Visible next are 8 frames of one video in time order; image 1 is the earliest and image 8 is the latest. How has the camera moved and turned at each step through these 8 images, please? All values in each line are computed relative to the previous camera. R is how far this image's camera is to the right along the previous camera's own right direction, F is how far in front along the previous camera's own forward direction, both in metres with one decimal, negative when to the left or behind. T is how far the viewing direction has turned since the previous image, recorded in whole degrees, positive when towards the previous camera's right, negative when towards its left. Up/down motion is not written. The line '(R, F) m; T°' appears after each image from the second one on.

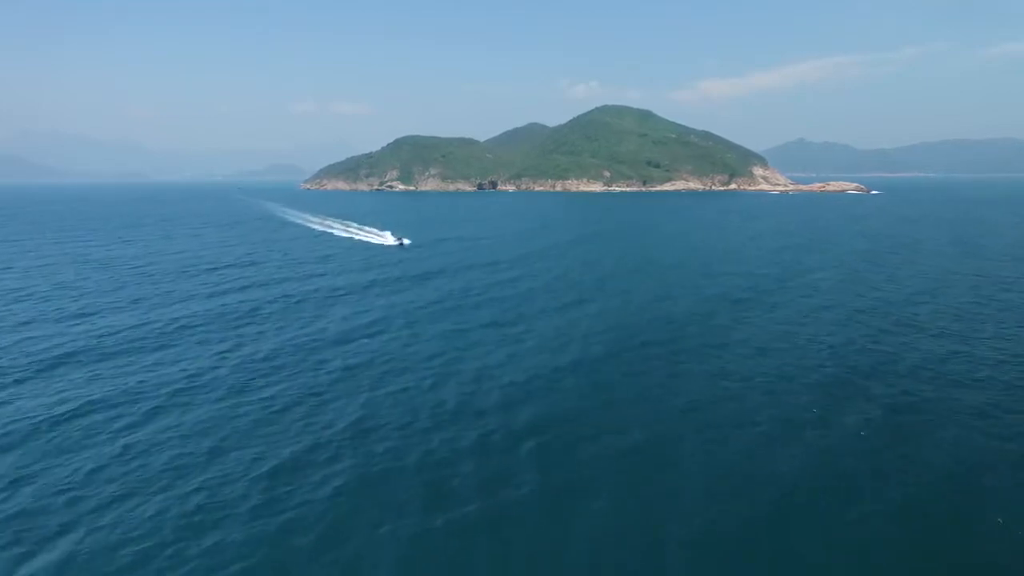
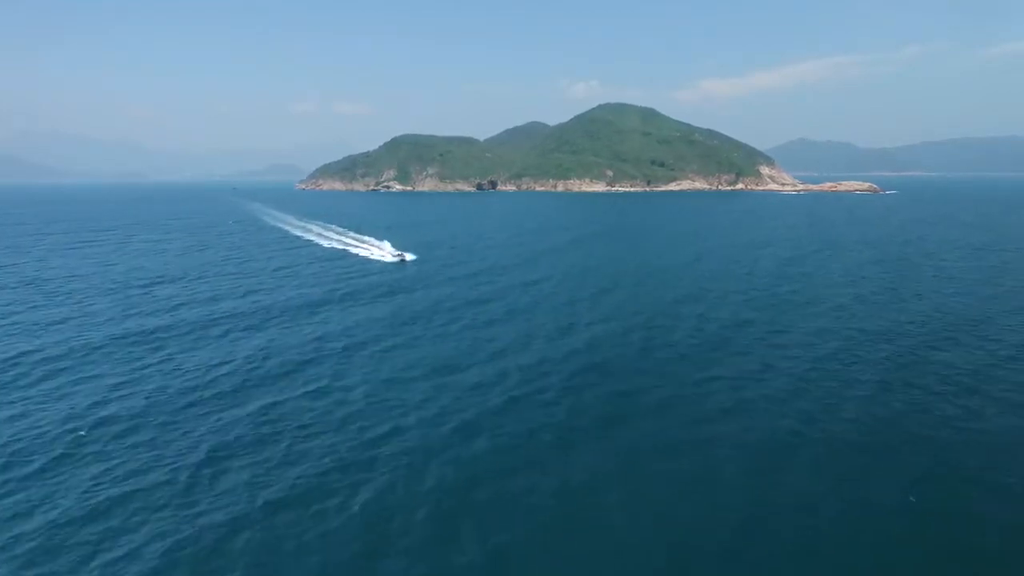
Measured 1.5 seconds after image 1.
(+2.2, +15.0) m; 0°
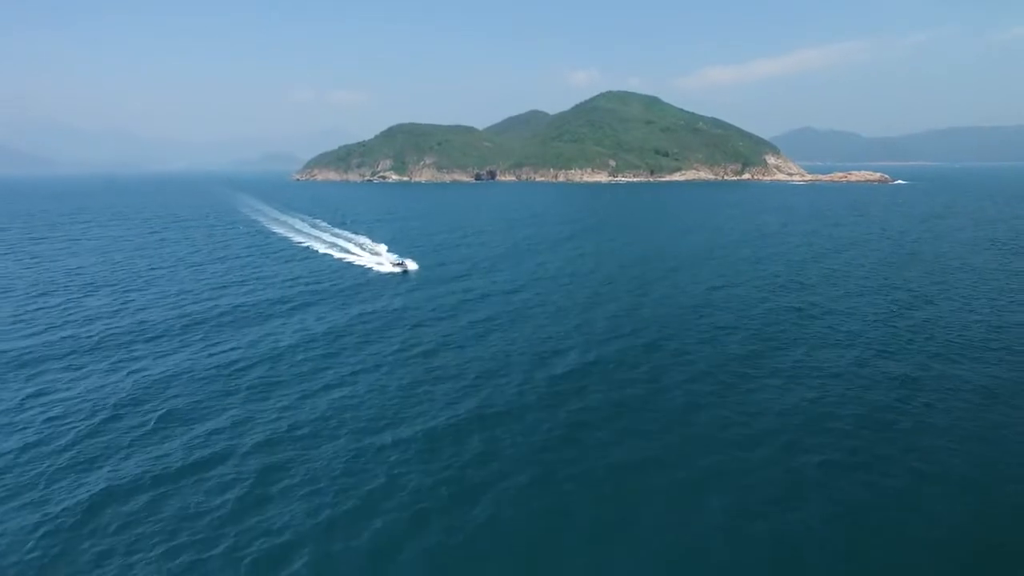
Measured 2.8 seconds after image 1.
(+2.1, +12.9) m; 0°
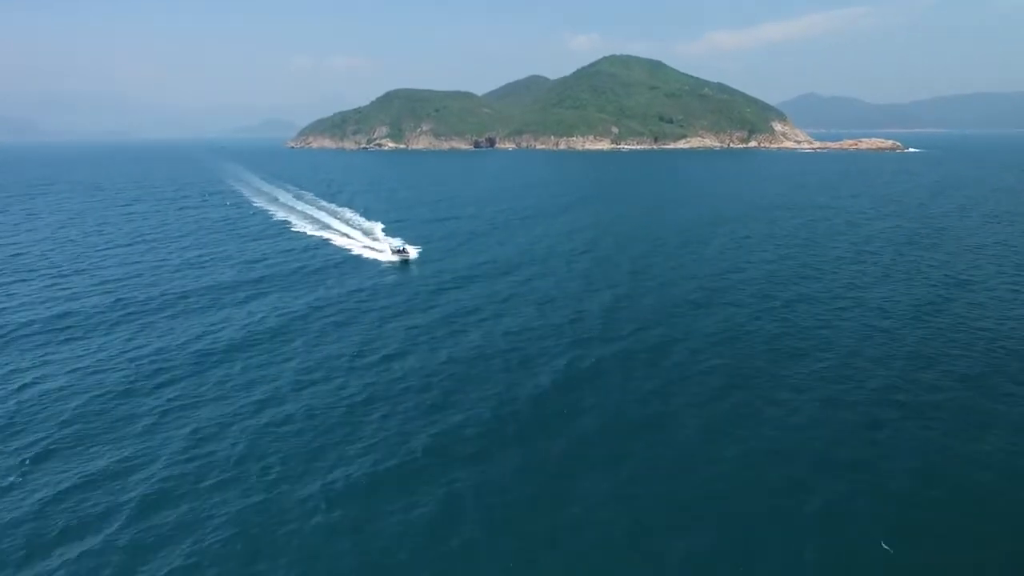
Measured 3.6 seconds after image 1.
(+1.4, +9.1) m; 0°
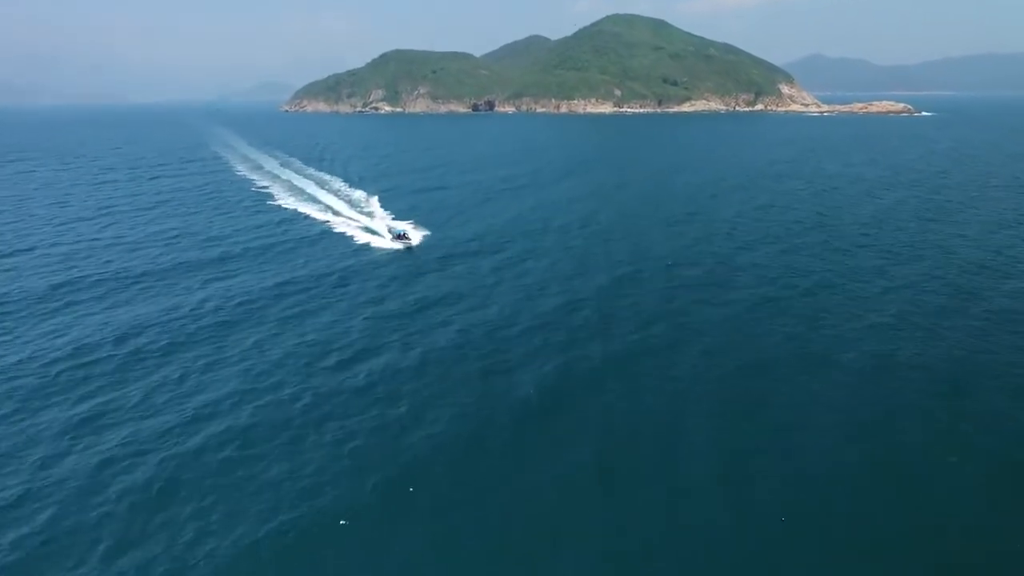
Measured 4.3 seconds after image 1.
(+0.9, +6.7) m; 0°
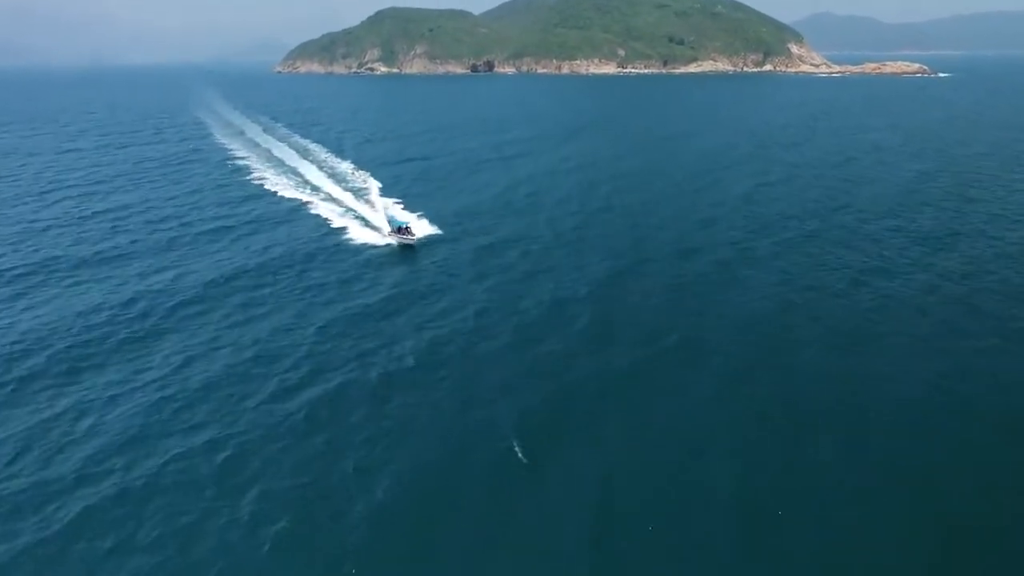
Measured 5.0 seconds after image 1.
(+0.9, +8.0) m; 0°
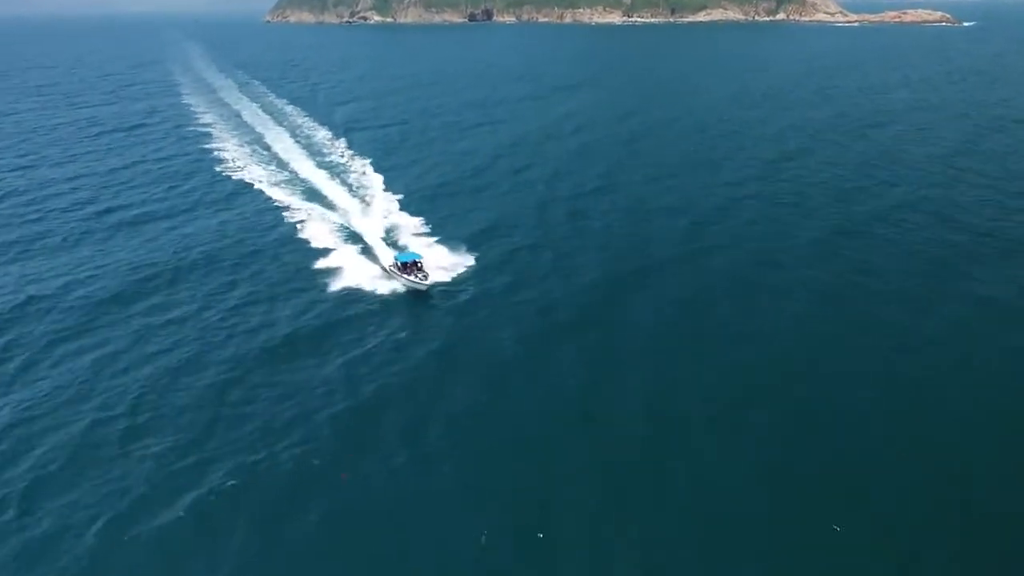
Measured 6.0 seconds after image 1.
(+1.4, +10.0) m; 0°
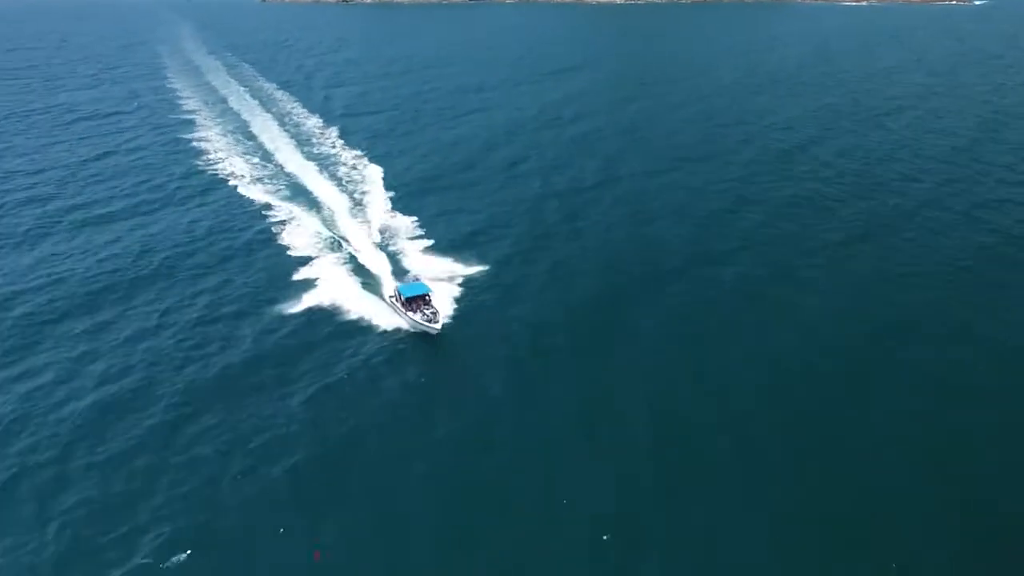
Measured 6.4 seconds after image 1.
(+0.3, +3.6) m; 0°
